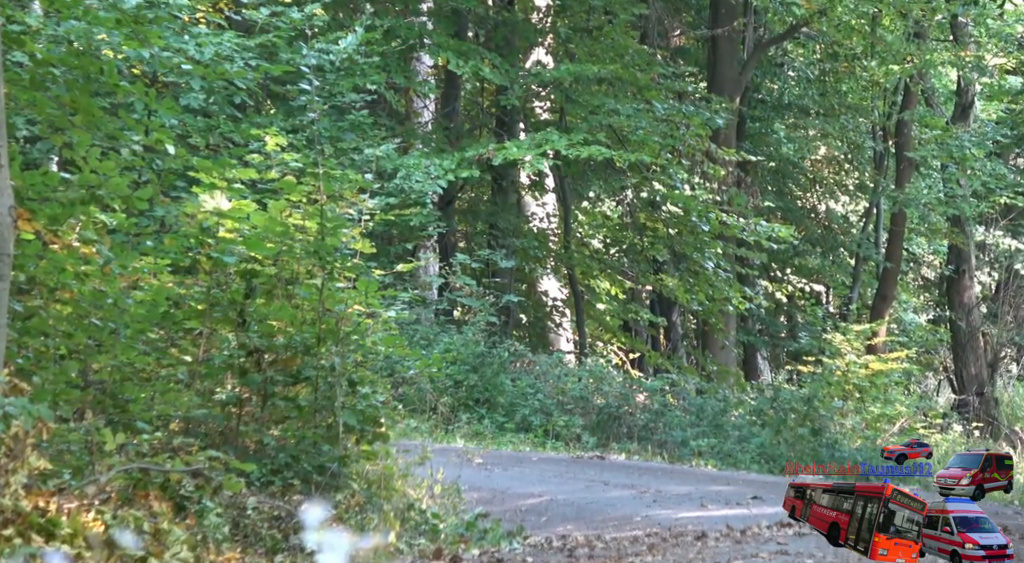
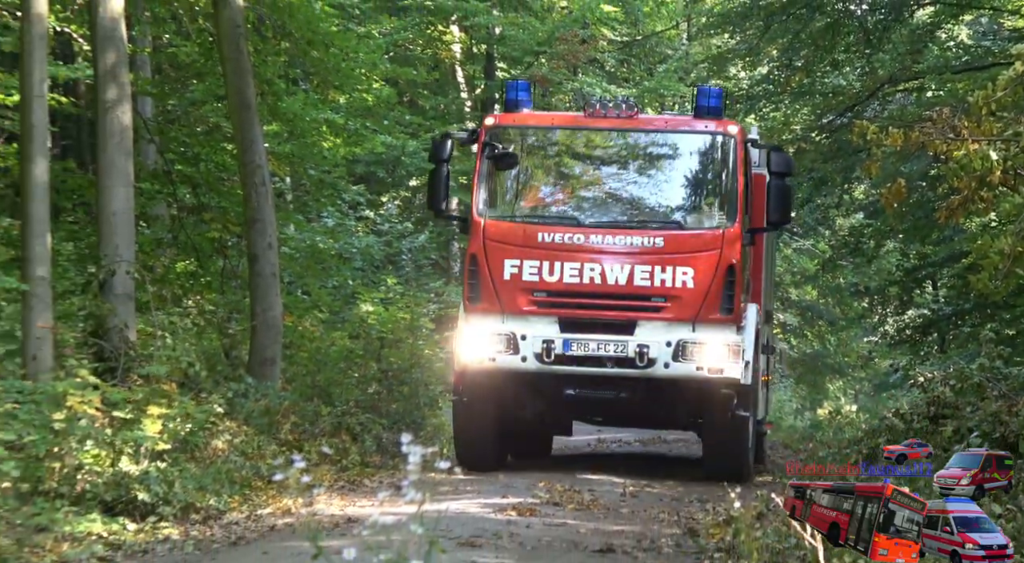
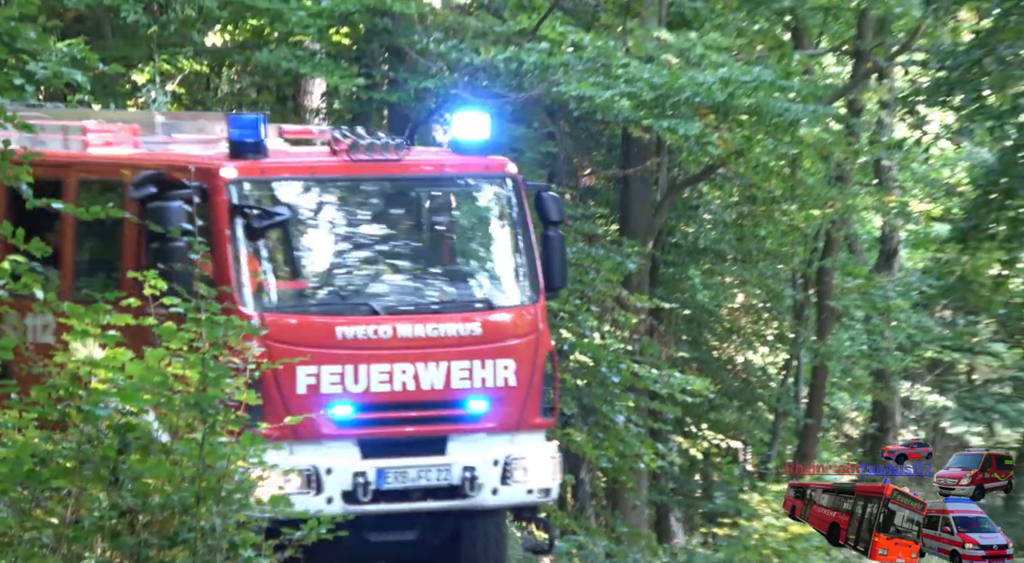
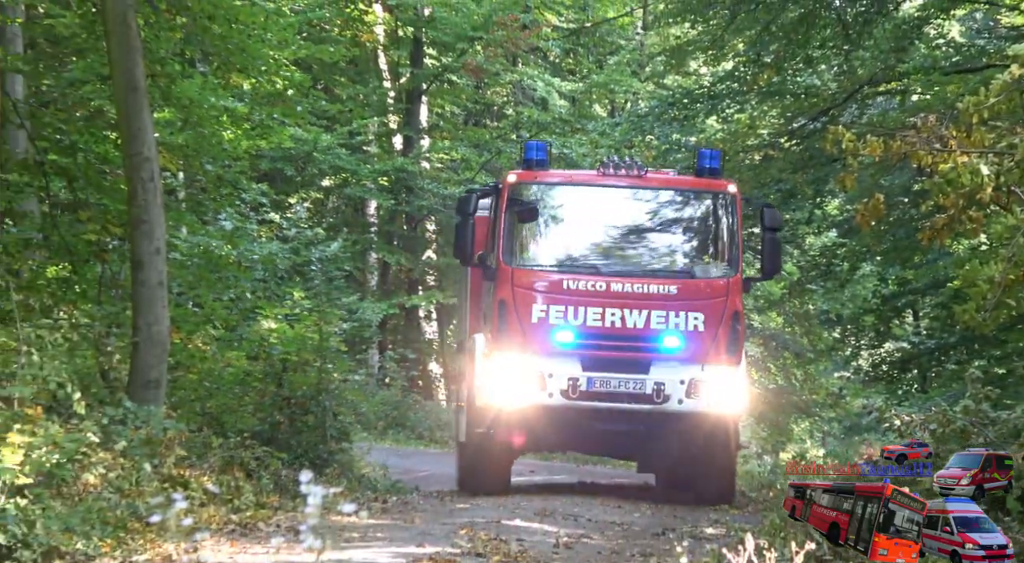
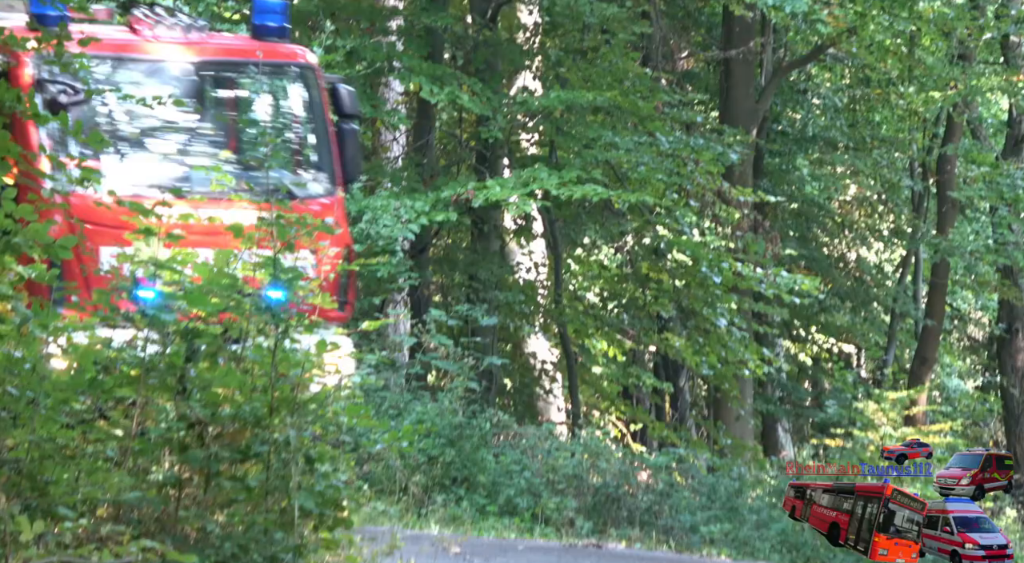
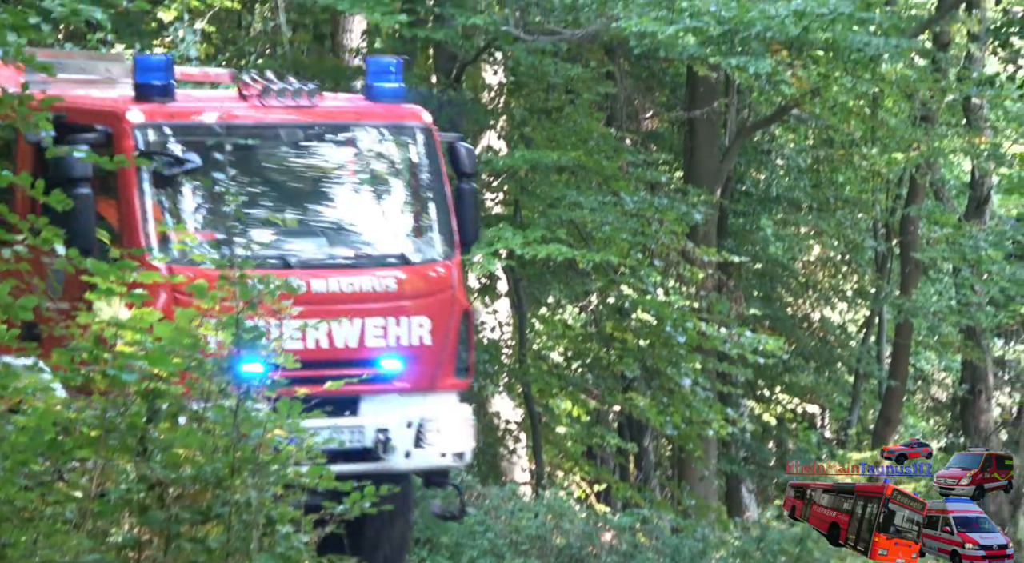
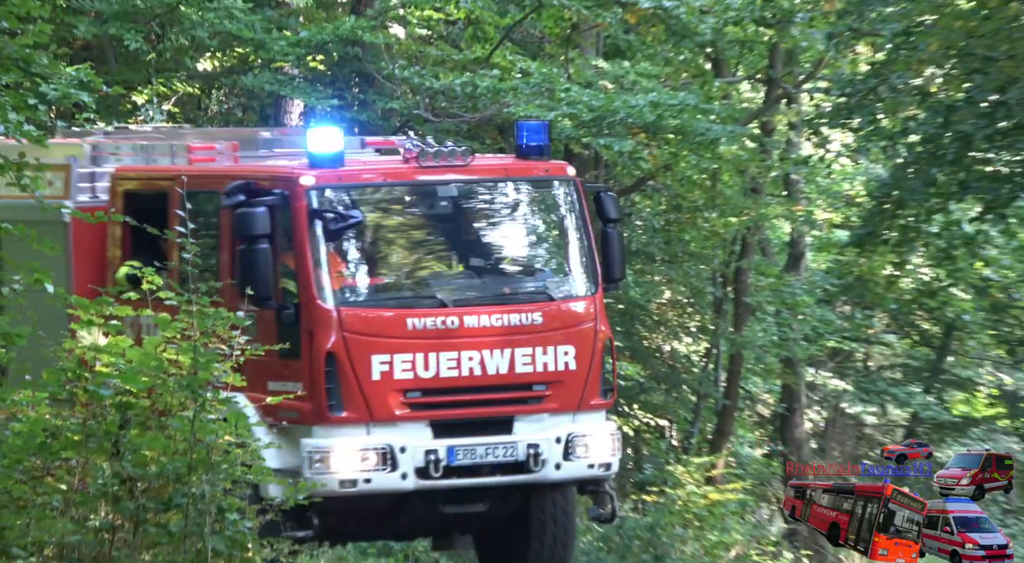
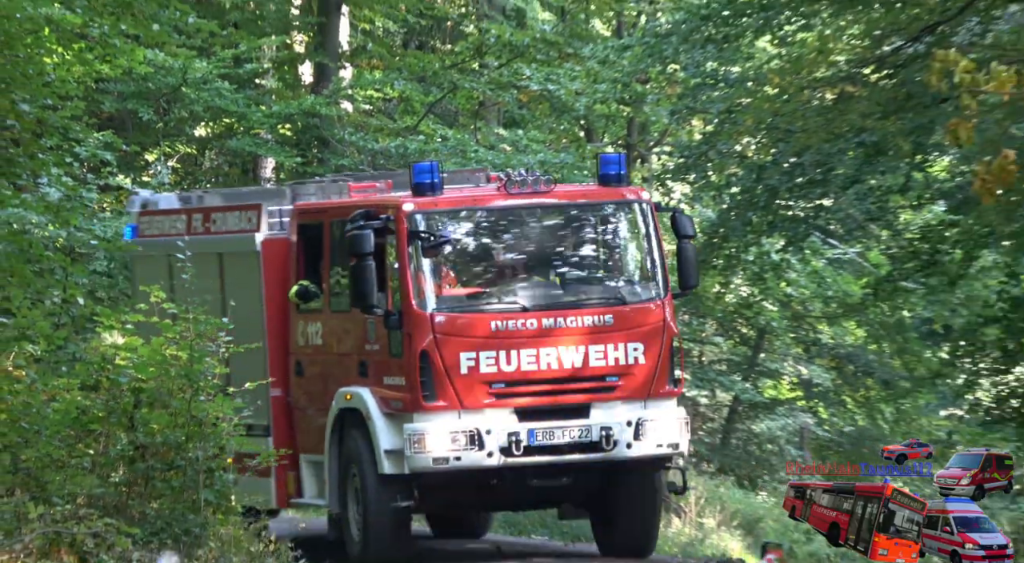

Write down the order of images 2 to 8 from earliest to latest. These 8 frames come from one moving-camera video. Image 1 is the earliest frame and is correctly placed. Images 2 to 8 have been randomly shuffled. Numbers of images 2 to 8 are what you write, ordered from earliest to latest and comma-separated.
5, 6, 3, 7, 8, 4, 2
